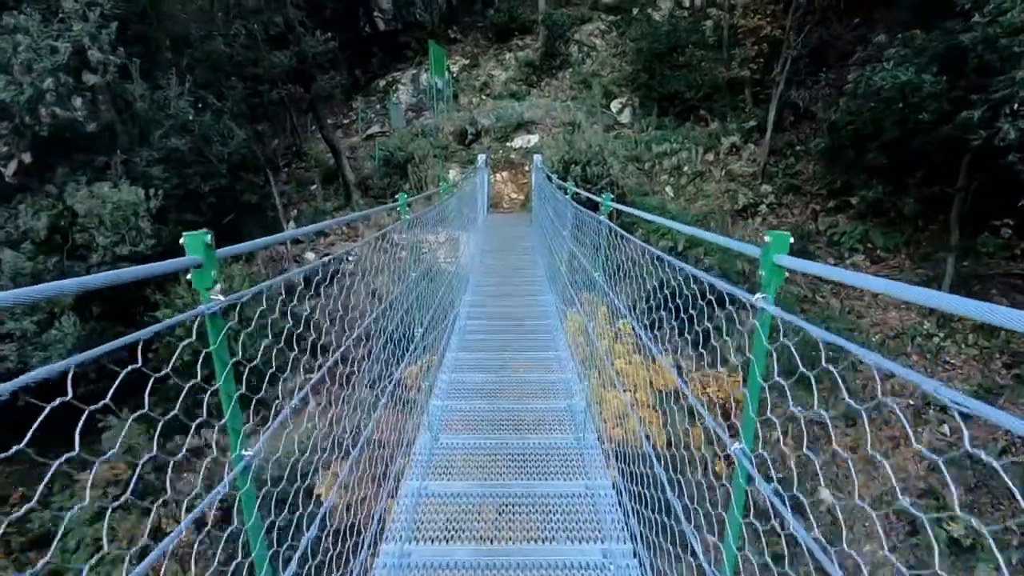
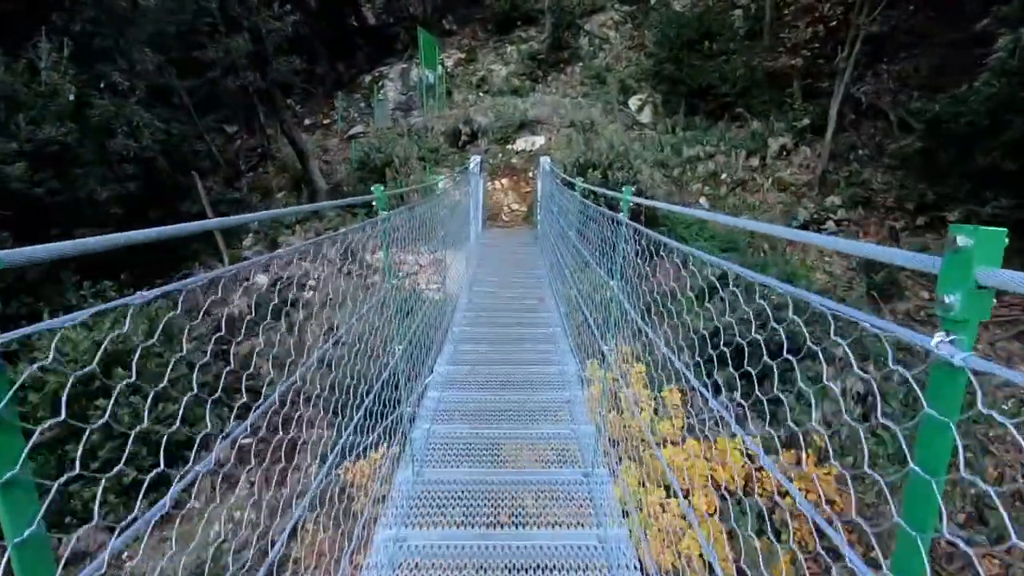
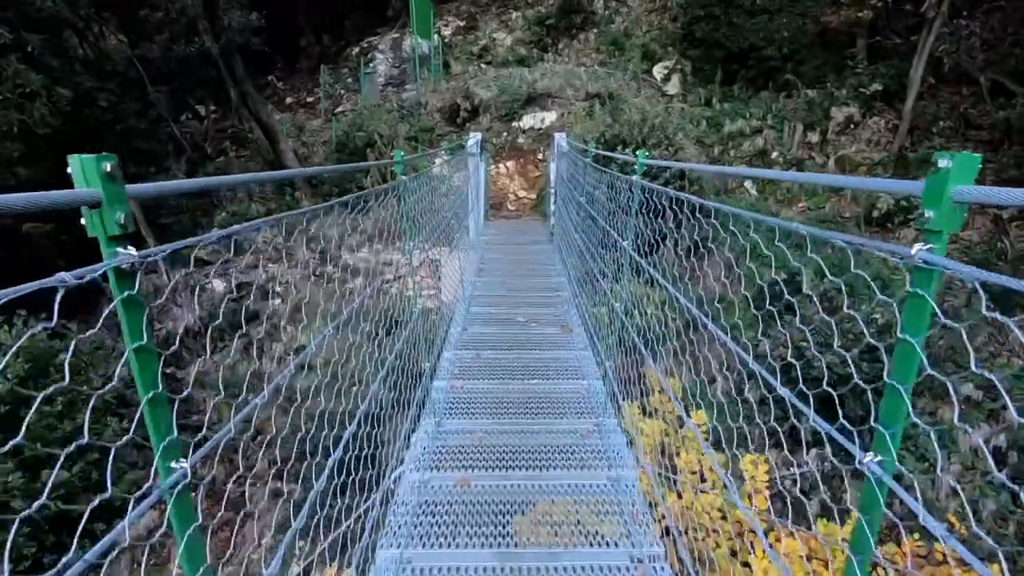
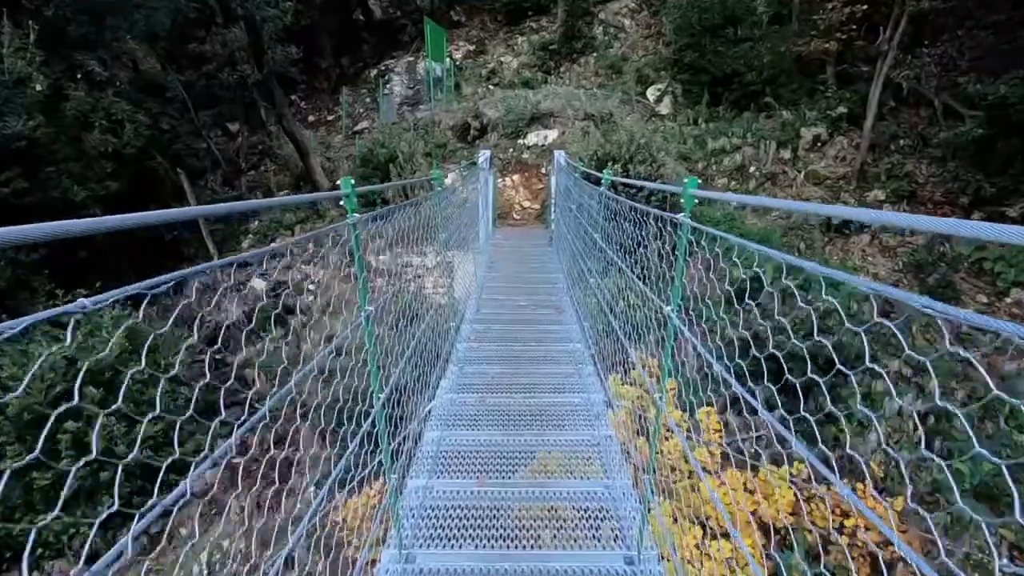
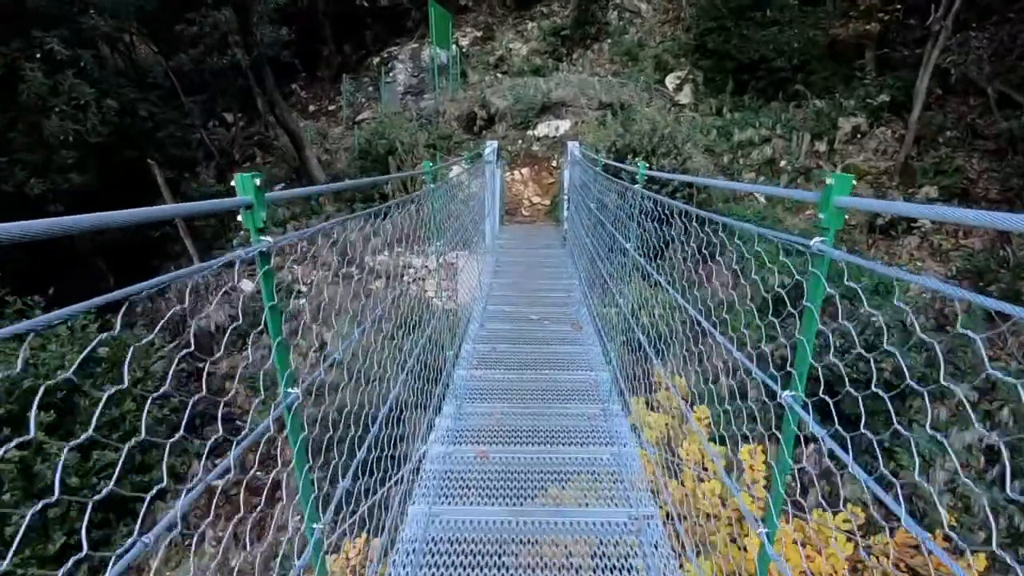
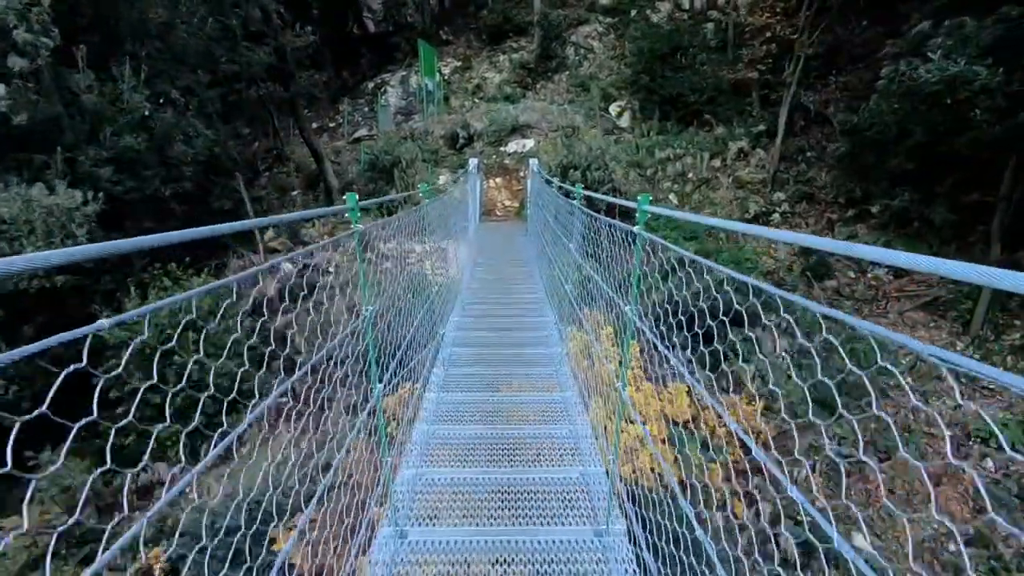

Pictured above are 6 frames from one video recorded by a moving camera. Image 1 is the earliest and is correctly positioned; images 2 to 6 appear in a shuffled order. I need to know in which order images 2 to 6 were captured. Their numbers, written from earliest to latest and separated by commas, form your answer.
6, 2, 4, 5, 3
